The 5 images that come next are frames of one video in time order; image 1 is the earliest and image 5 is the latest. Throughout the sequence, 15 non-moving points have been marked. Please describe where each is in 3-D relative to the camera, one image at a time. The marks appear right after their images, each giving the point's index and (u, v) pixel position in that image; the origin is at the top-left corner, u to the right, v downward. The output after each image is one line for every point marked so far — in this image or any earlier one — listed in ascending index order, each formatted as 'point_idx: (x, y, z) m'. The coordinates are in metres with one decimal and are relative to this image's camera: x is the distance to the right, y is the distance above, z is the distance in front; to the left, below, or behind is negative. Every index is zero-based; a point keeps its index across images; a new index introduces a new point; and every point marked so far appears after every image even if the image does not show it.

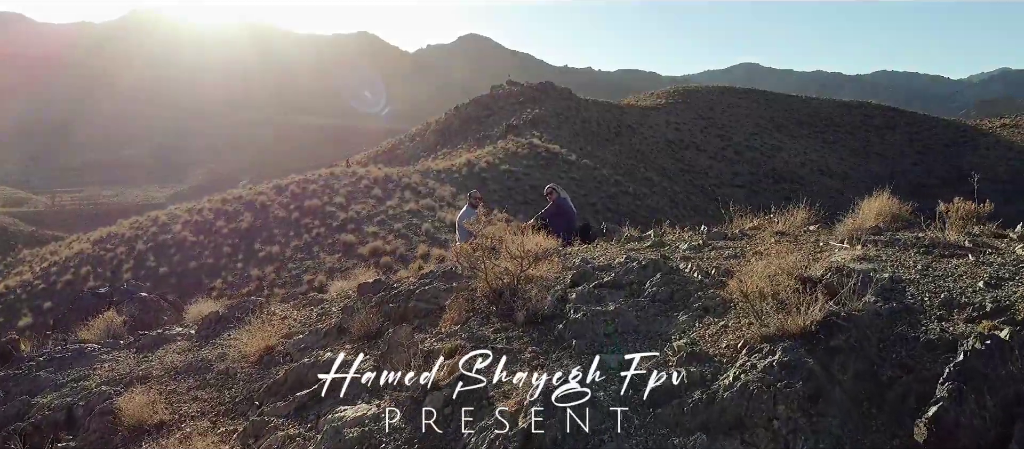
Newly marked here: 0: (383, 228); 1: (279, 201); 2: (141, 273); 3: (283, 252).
0: (-3.4, -0.1, +16.3) m
1: (-7.3, +0.7, +19.6) m
2: (-10.4, -1.4, +17.5) m
3: (-5.8, -0.7, +15.9) m
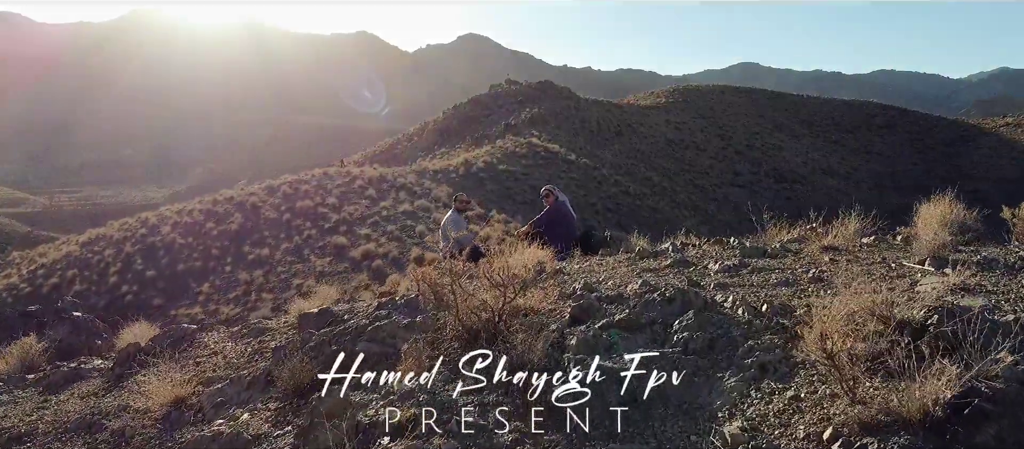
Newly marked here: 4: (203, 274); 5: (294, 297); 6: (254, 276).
0: (-3.4, -0.1, +15.8) m
1: (-7.4, +0.7, +19.0) m
2: (-10.4, -1.4, +17.0) m
3: (-5.9, -0.8, +15.4) m
4: (-7.9, -1.3, +15.9) m
5: (-4.5, -1.5, +12.8) m
6: (-6.0, -1.2, +14.5) m
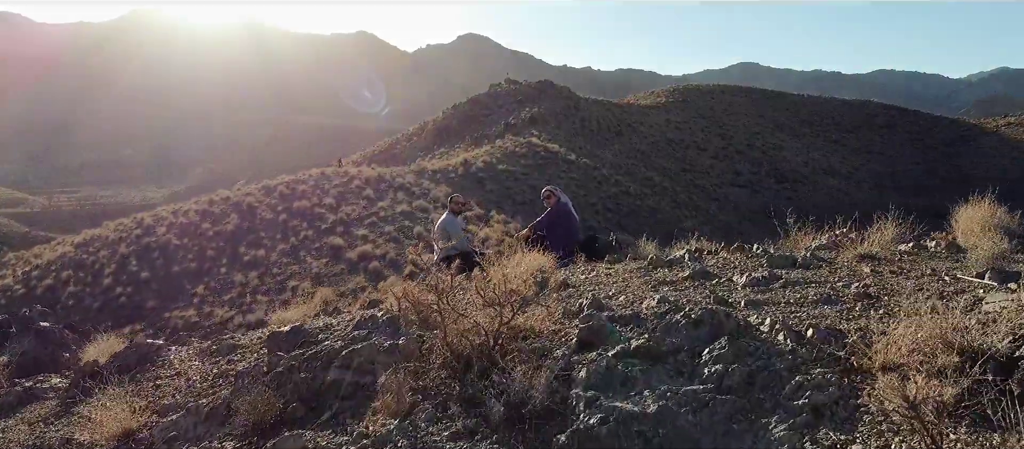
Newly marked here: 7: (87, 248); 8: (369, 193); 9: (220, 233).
0: (-3.5, -0.2, +15.6) m
1: (-7.4, +0.7, +18.8) m
2: (-10.4, -1.4, +16.7) m
3: (-5.9, -0.8, +15.2) m
4: (-7.9, -1.3, +15.7) m
5: (-4.5, -1.5, +12.5) m
6: (-6.0, -1.2, +14.3) m
7: (-13.5, -0.7, +19.8) m
8: (-4.3, +0.9, +18.6) m
9: (-8.2, -0.2, +17.4) m
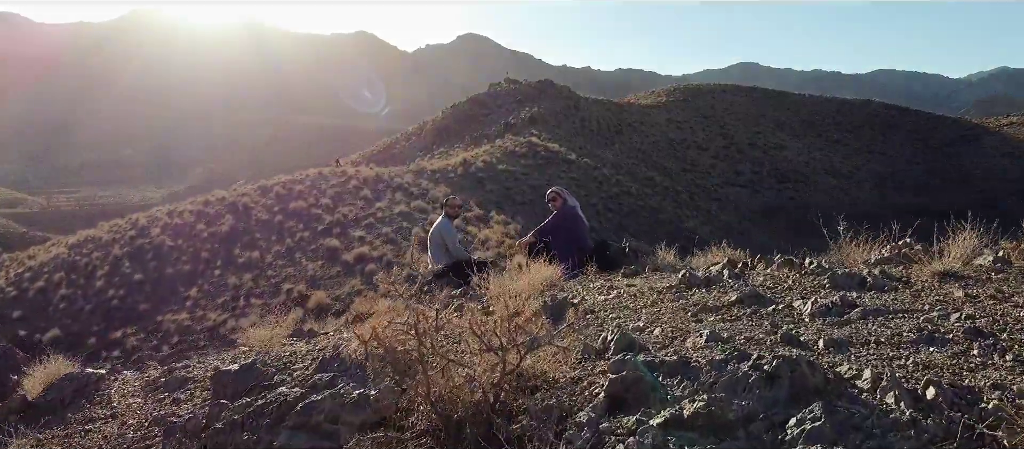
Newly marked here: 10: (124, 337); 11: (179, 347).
0: (-3.4, -0.2, +15.2) m
1: (-7.4, +0.6, +18.5) m
2: (-10.4, -1.5, +16.4) m
3: (-5.9, -0.8, +14.8) m
4: (-7.9, -1.3, +15.4) m
5: (-4.5, -1.5, +12.2) m
6: (-6.0, -1.2, +14.0) m
7: (-13.5, -0.8, +19.5) m
8: (-4.3, +0.9, +18.3) m
9: (-8.2, -0.3, +17.1) m
10: (-8.5, -2.5, +13.7) m
11: (-6.4, -2.4, +12.0) m
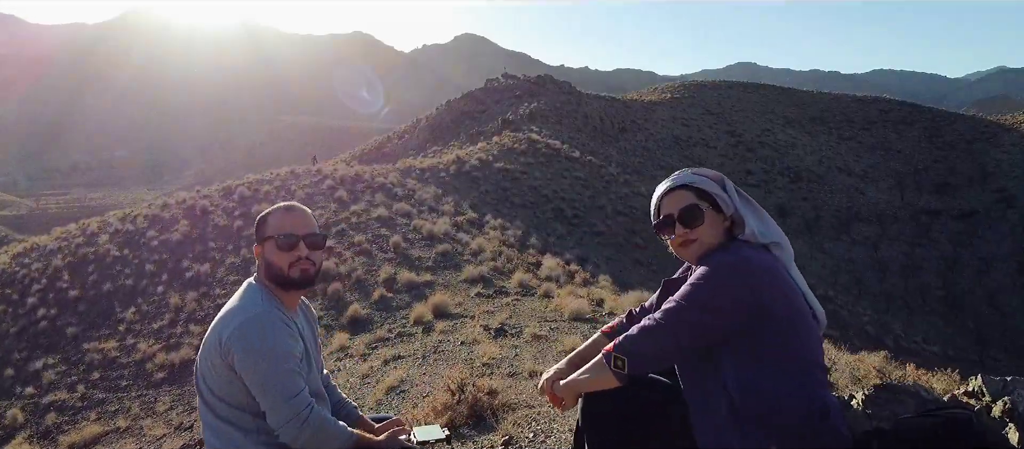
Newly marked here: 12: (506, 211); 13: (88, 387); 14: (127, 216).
0: (-3.5, -0.3, +12.9) m
1: (-7.4, +0.5, +16.1) m
2: (-10.4, -1.6, +14.0) m
3: (-5.9, -1.0, +12.5) m
4: (-7.9, -1.5, +13.0) m
5: (-4.5, -1.7, +9.9) m
6: (-6.0, -1.4, +11.6) m
7: (-13.5, -1.0, +17.1) m
8: (-4.3, +0.8, +16.0) m
9: (-8.2, -0.4, +14.8) m
10: (-8.5, -2.6, +11.3) m
11: (-6.4, -2.5, +9.6) m
12: (-0.1, +0.4, +19.2) m
13: (-6.7, -2.6, +9.9) m
14: (-11.2, +0.2, +18.0) m
